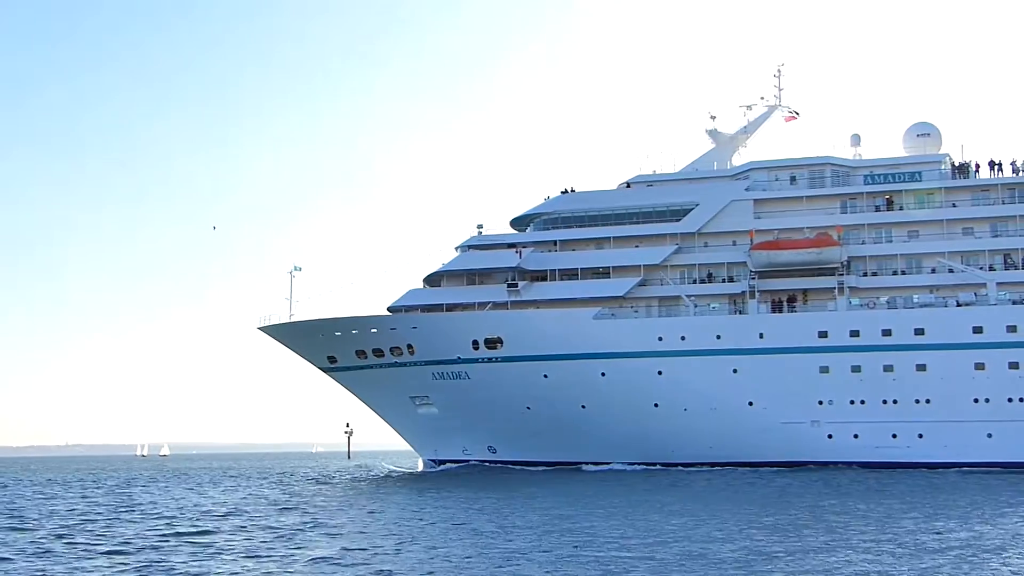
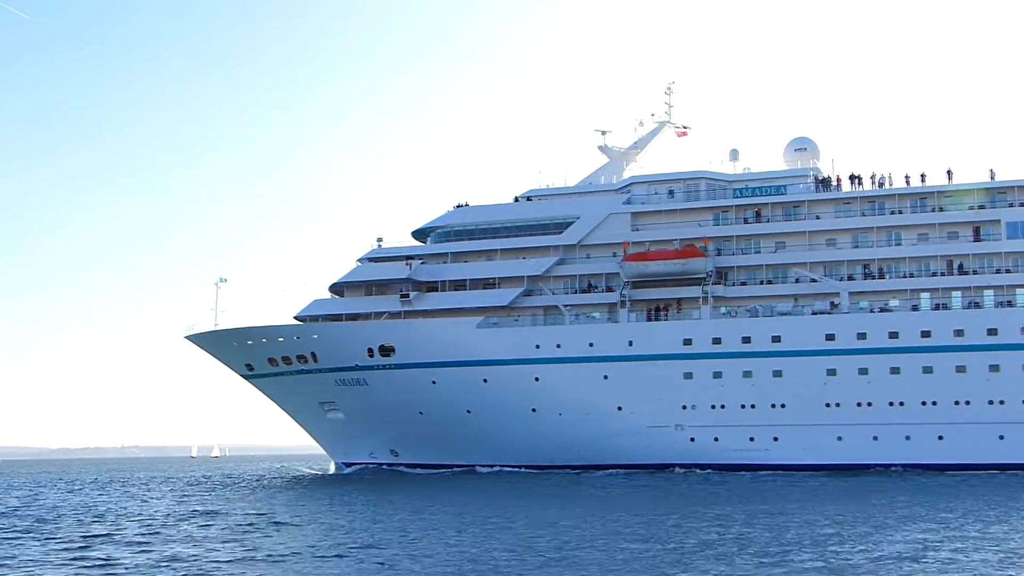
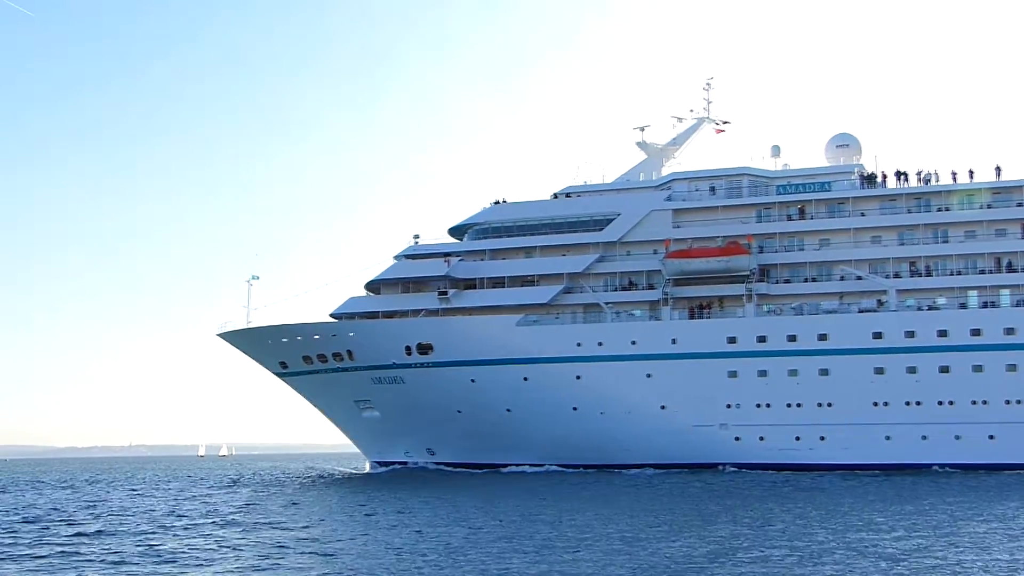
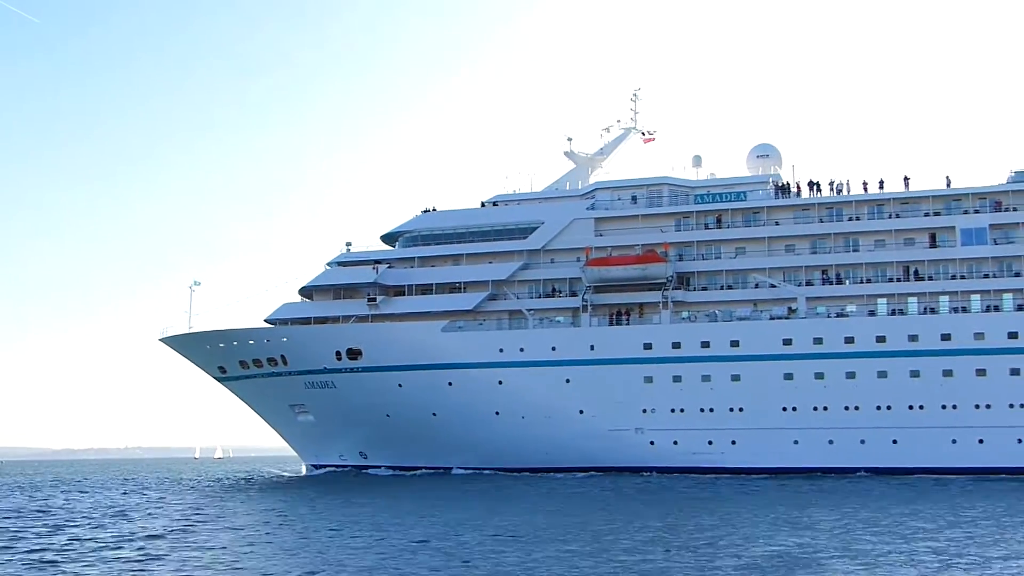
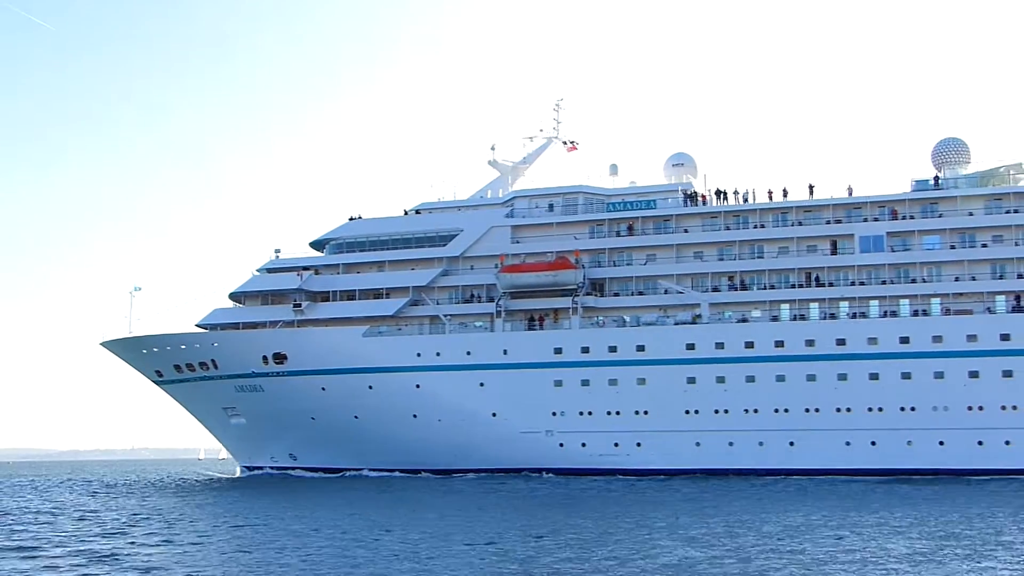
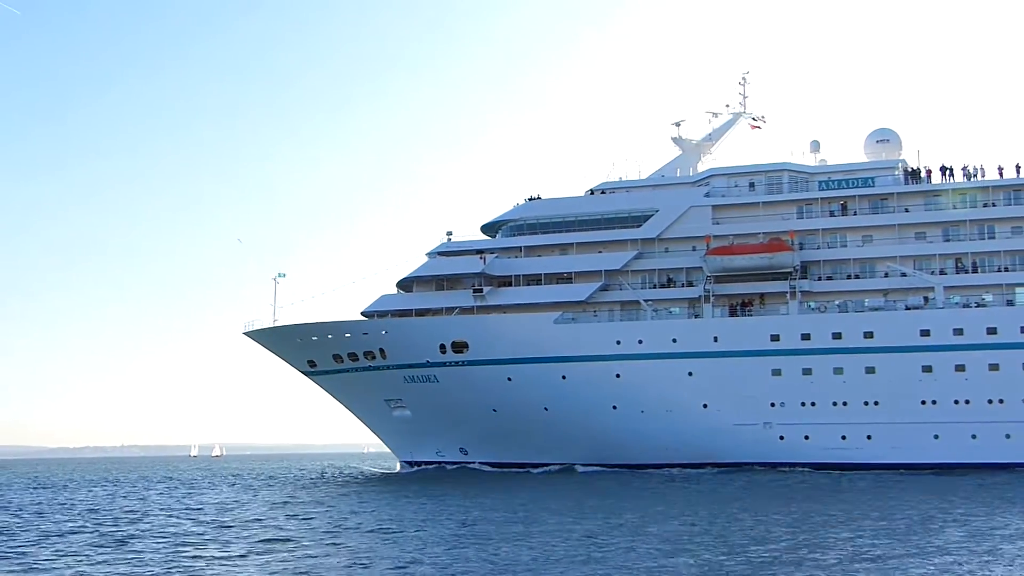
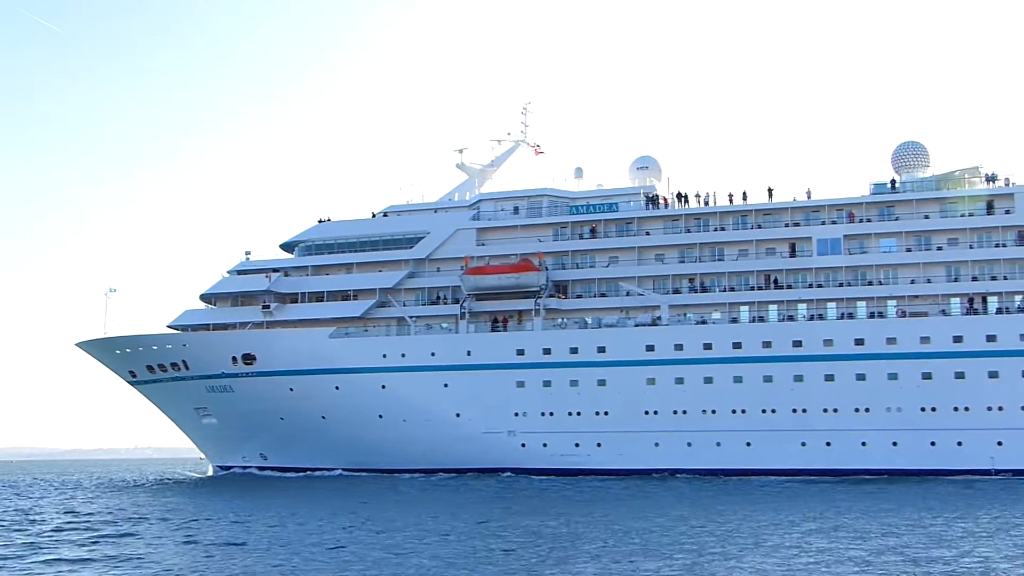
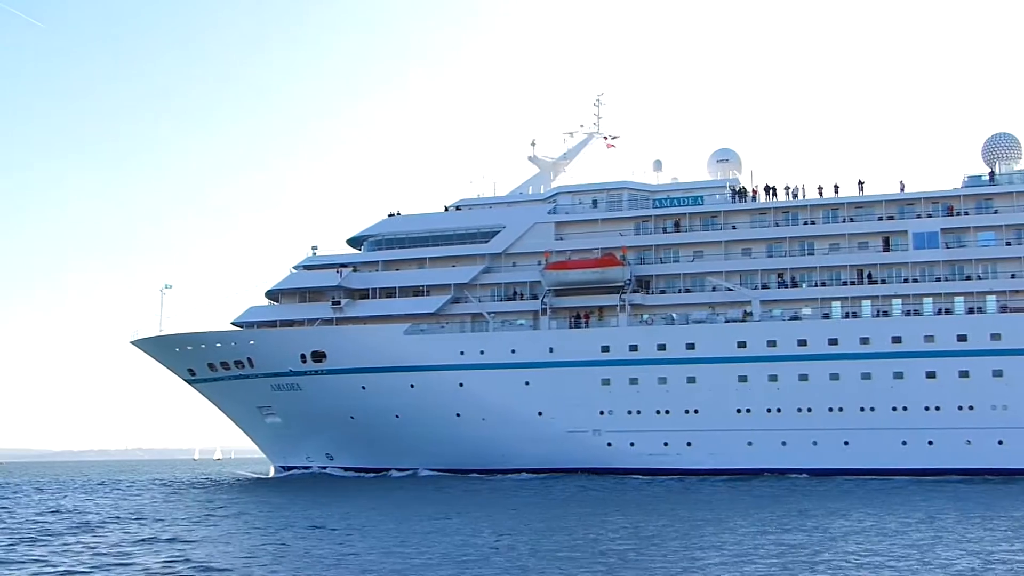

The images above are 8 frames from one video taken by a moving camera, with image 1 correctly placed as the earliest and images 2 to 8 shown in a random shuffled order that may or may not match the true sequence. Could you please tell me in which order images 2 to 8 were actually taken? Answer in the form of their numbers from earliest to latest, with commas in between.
6, 3, 2, 4, 8, 5, 7
